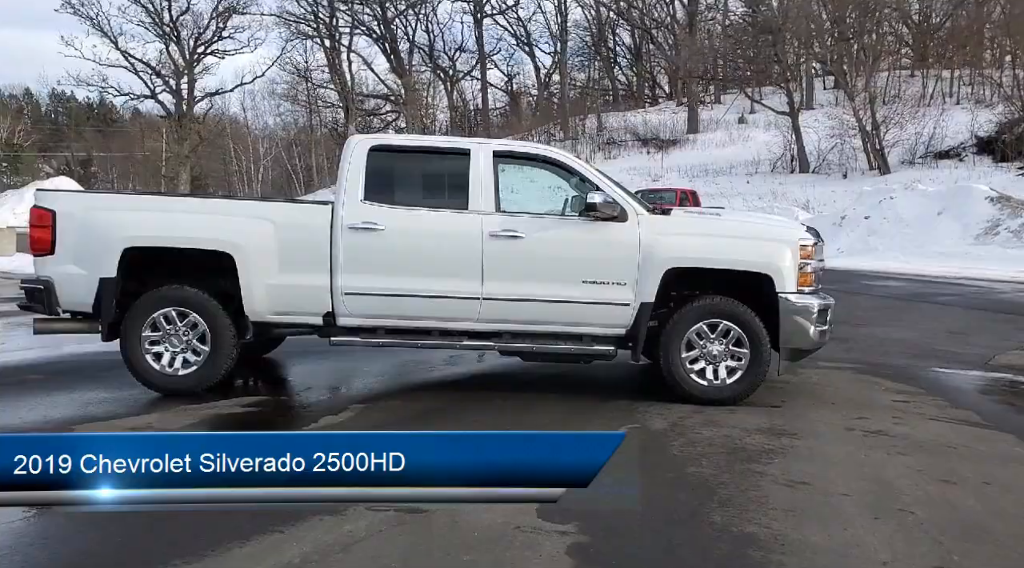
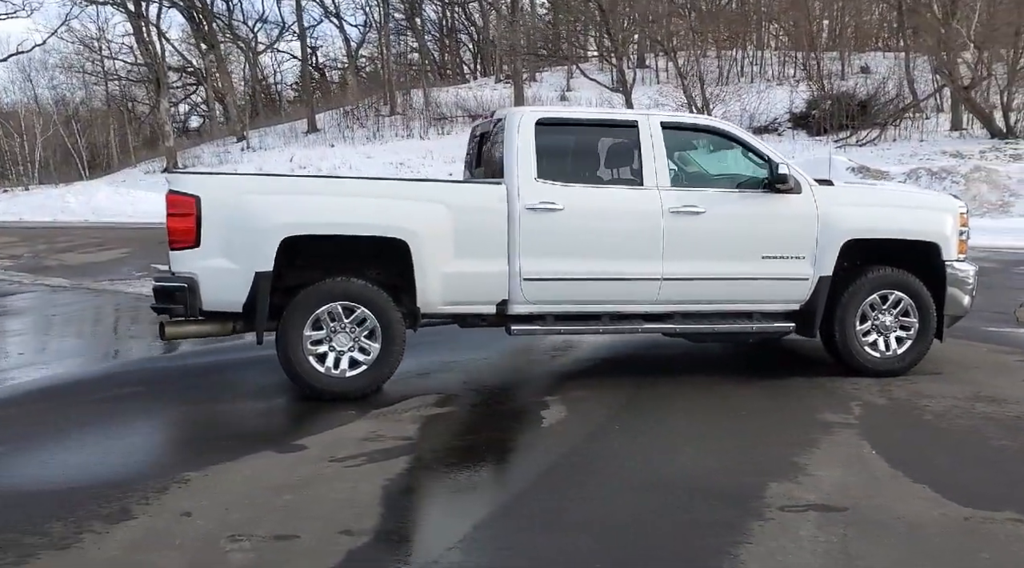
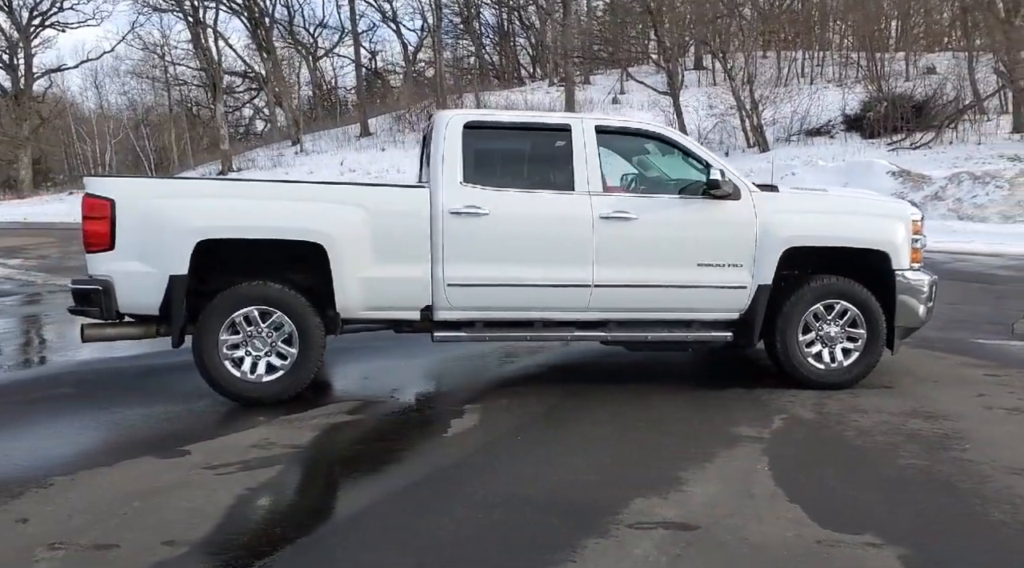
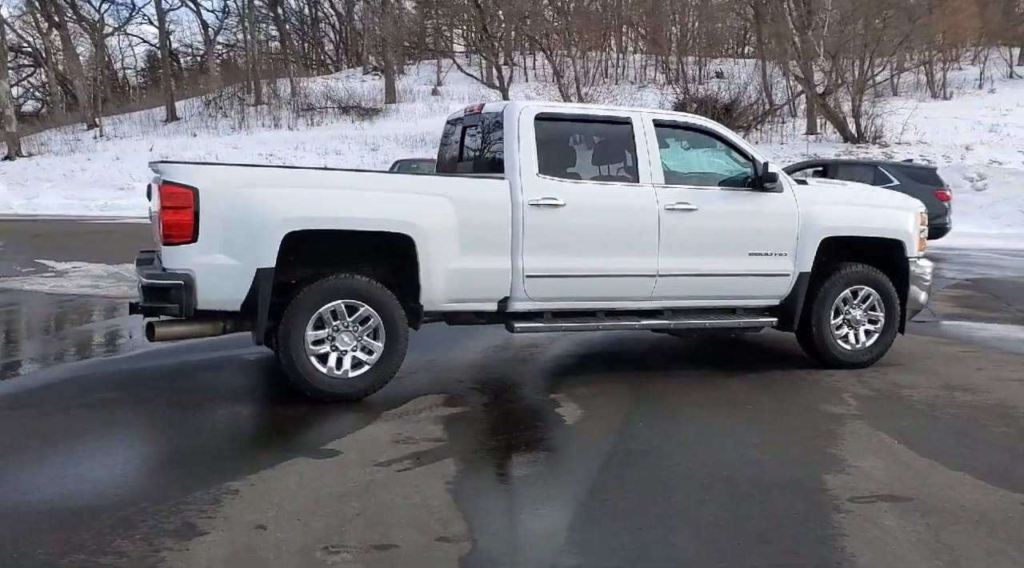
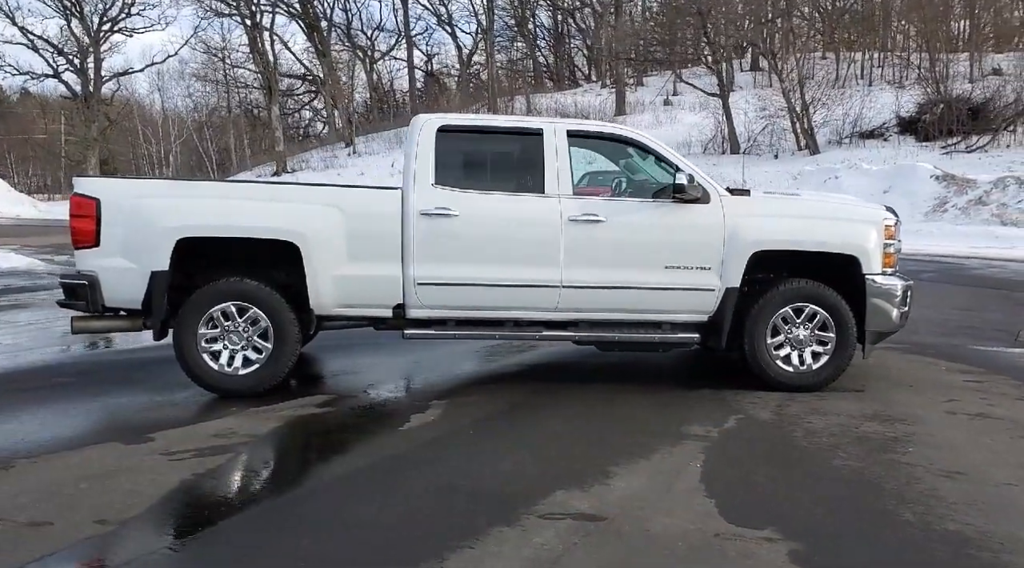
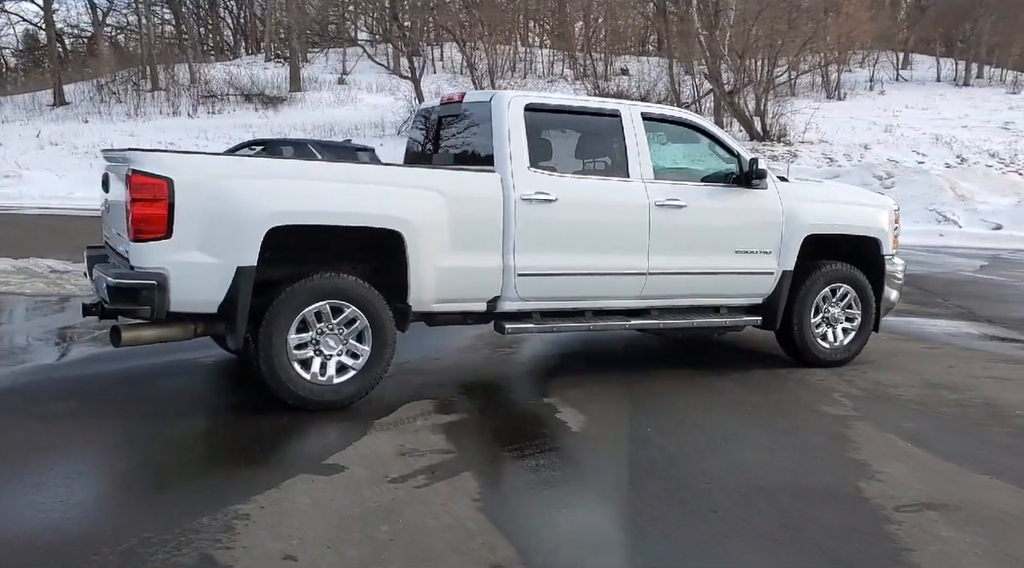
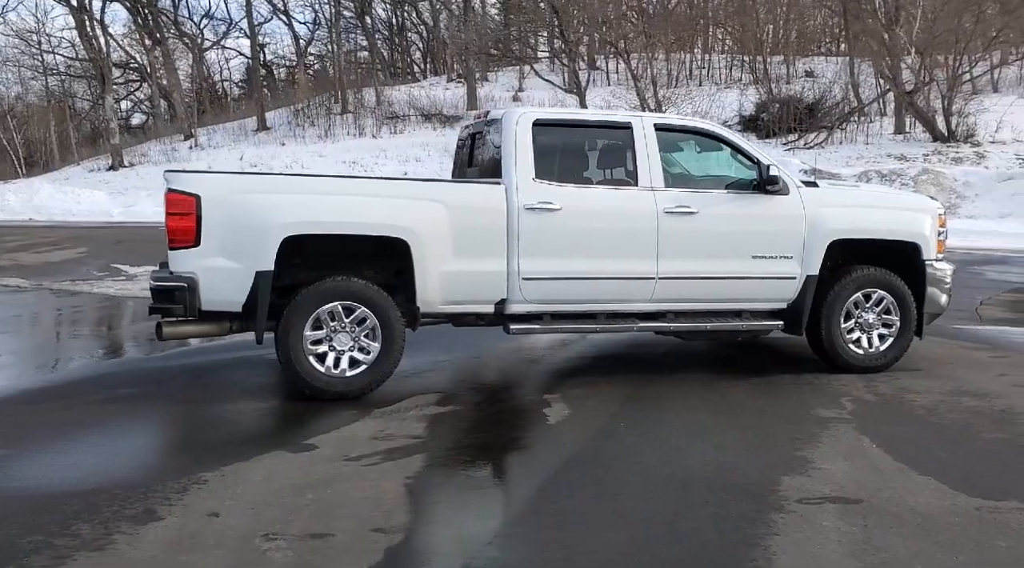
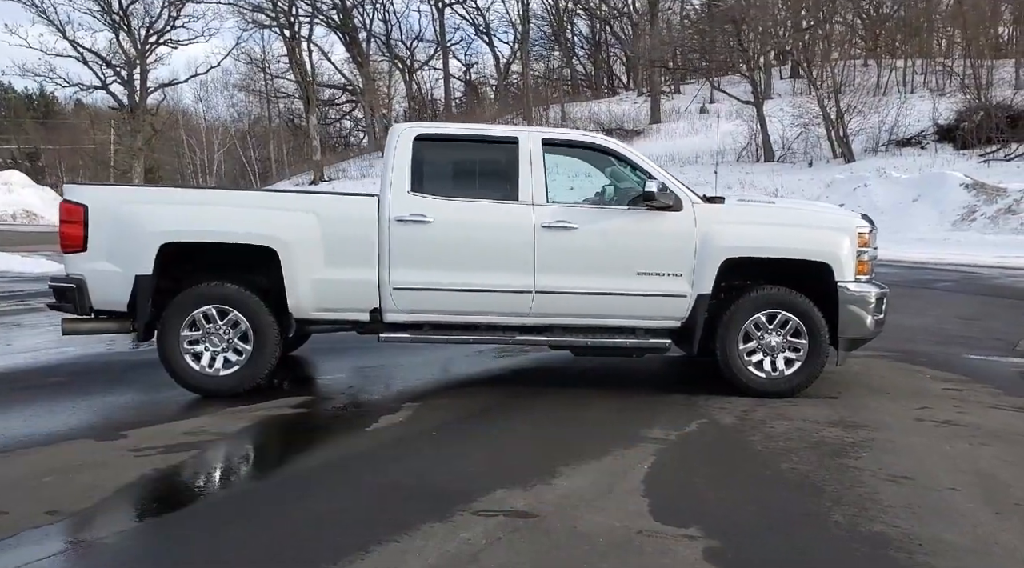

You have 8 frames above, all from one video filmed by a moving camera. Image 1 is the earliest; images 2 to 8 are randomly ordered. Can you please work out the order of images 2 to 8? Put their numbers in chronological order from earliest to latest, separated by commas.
8, 5, 3, 2, 7, 4, 6
